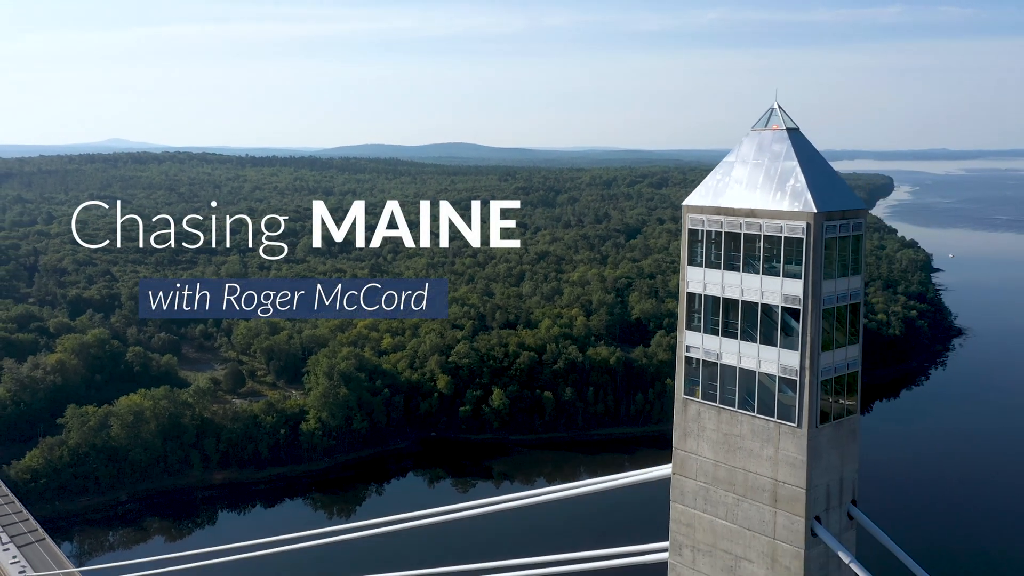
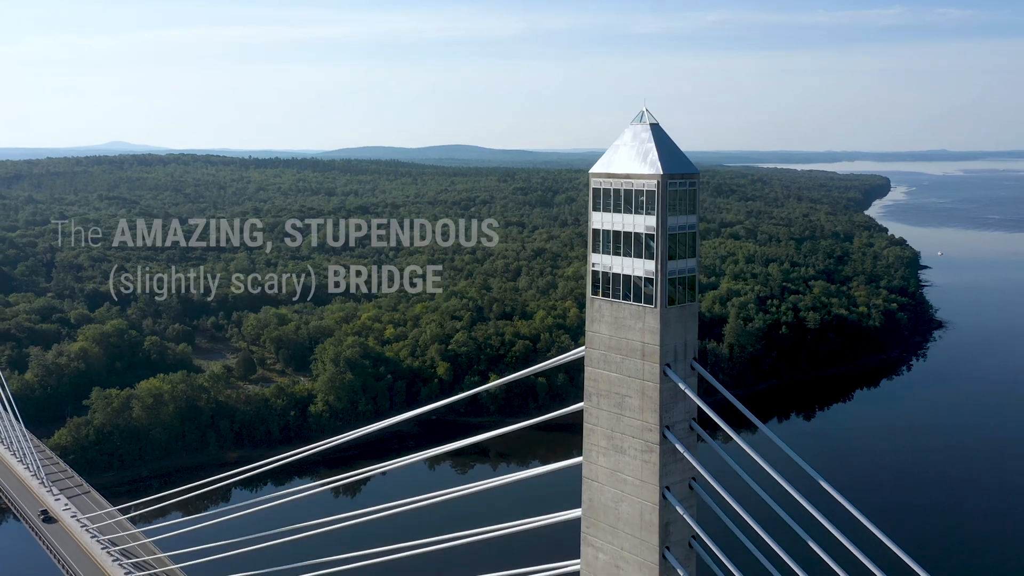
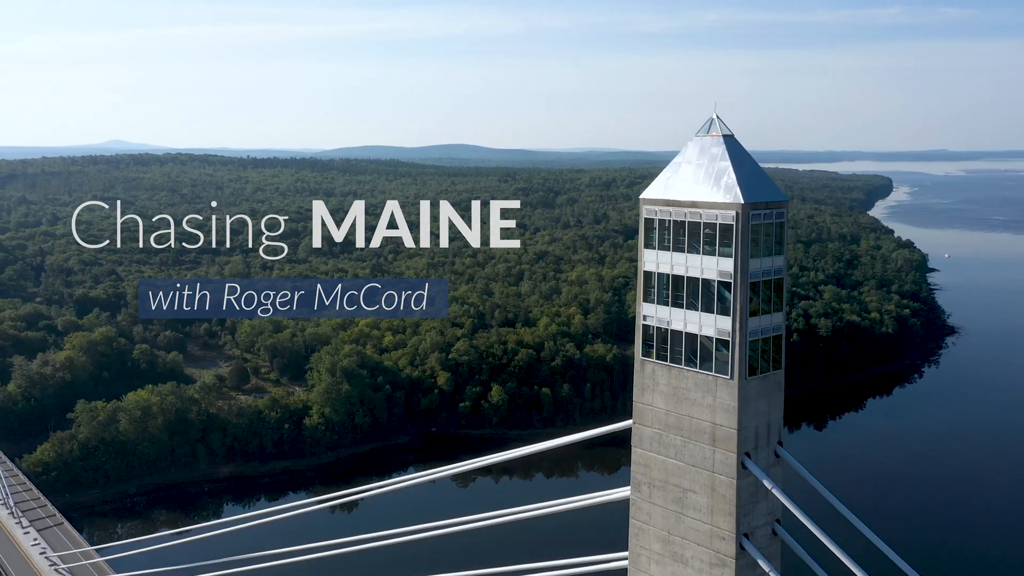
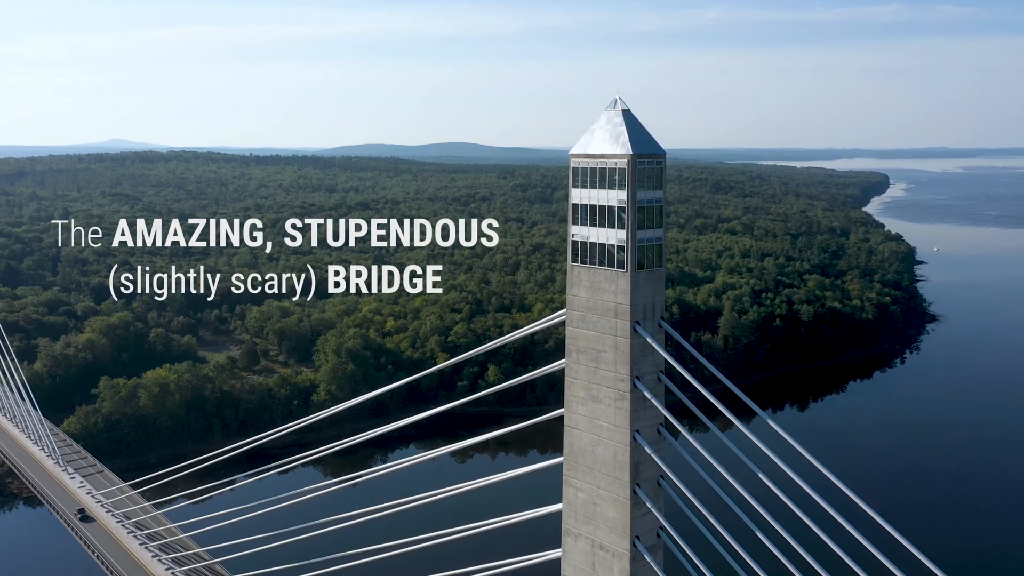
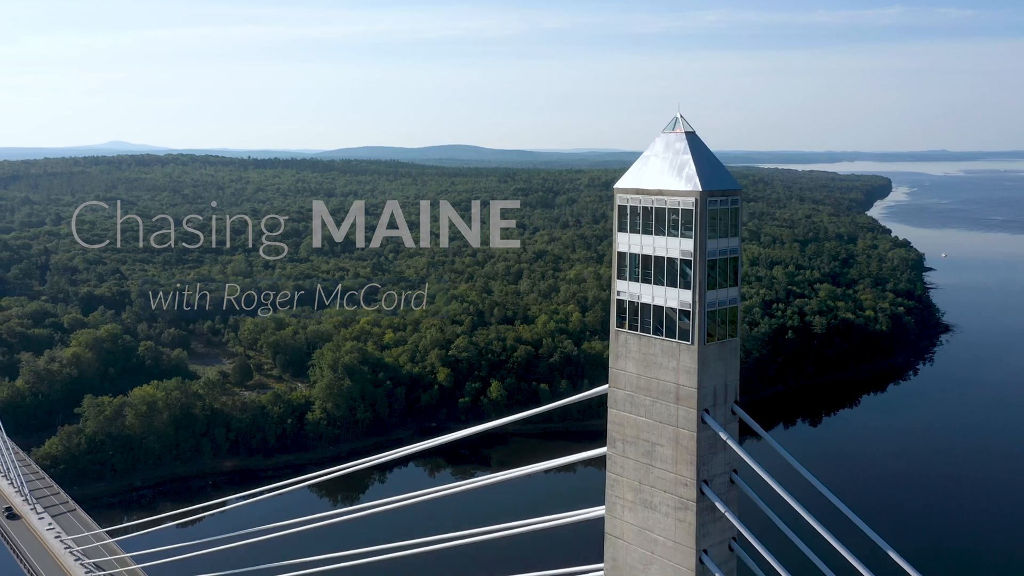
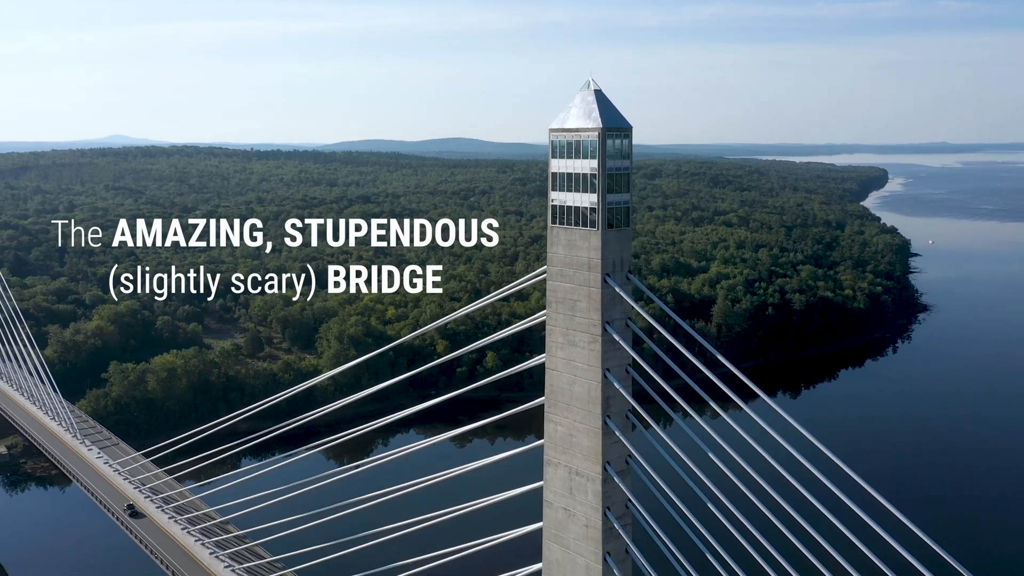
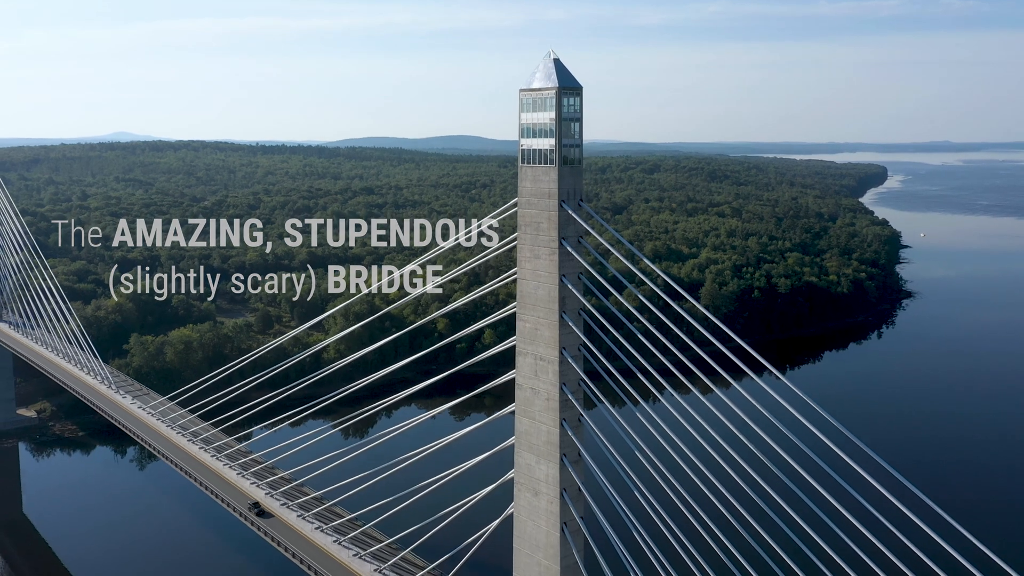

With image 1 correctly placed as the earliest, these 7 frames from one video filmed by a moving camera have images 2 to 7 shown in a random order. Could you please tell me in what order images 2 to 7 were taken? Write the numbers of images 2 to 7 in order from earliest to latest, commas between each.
3, 5, 2, 4, 6, 7
